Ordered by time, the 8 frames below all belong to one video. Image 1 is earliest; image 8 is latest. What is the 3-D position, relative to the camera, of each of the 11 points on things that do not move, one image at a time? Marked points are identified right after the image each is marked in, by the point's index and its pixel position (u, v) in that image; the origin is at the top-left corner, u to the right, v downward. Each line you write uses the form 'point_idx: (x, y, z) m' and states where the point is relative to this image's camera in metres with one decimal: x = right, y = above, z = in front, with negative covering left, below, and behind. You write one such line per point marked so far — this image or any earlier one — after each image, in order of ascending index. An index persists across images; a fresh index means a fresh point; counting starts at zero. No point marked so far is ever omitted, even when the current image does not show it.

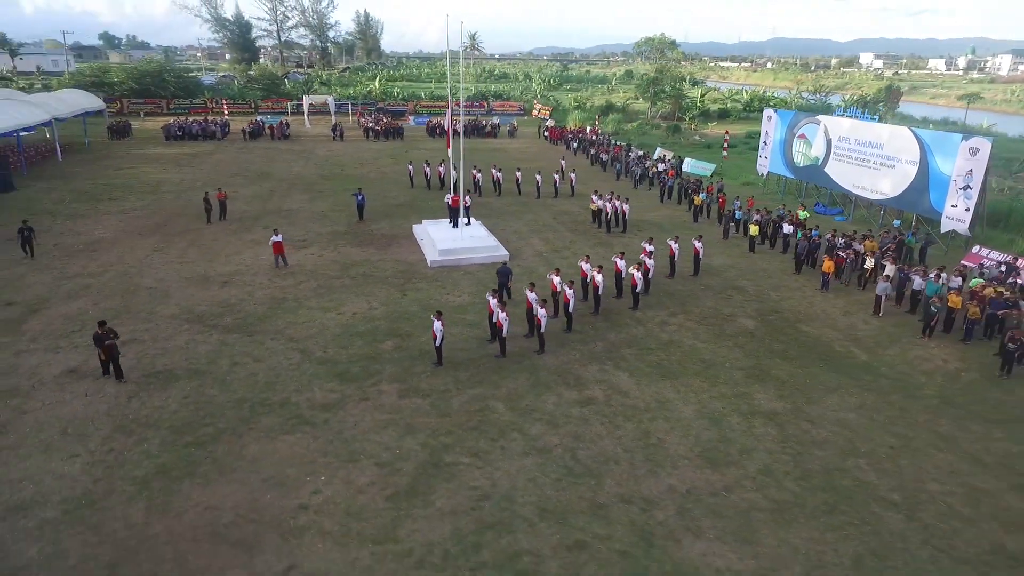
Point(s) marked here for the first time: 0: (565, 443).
0: (+0.8, -2.5, +9.9) m
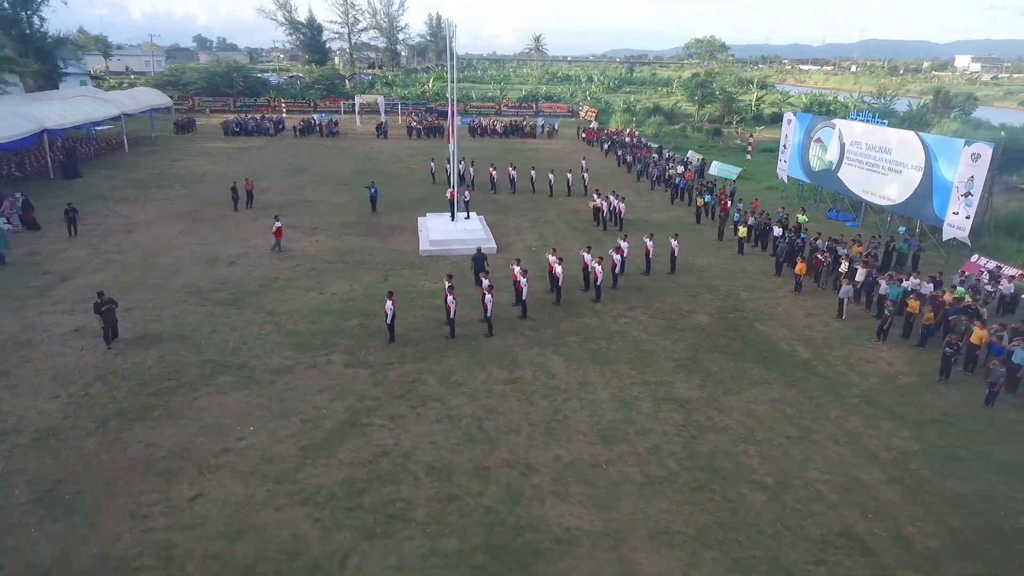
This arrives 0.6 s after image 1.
0: (-0.6, -2.2, +10.8) m
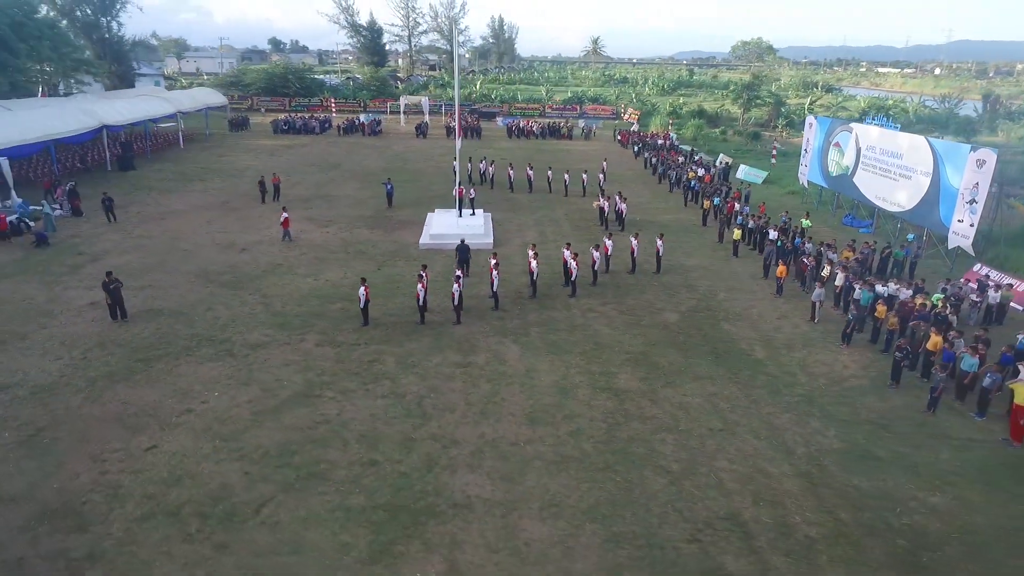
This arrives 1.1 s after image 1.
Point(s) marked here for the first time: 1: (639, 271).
0: (-1.7, -2.0, +11.6) m
1: (+3.8, +0.5, +18.4) m
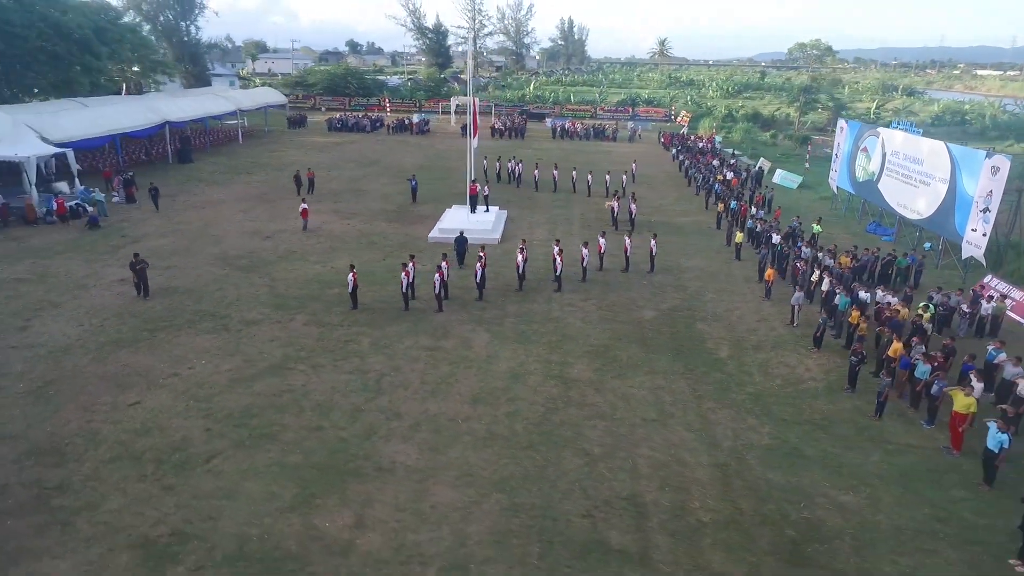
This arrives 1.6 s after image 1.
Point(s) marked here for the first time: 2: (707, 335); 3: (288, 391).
0: (-2.6, -1.7, +12.5) m
1: (+3.7, +0.6, +18.7) m
2: (+4.6, -1.1, +14.4) m
3: (-4.2, -2.0, +11.6) m
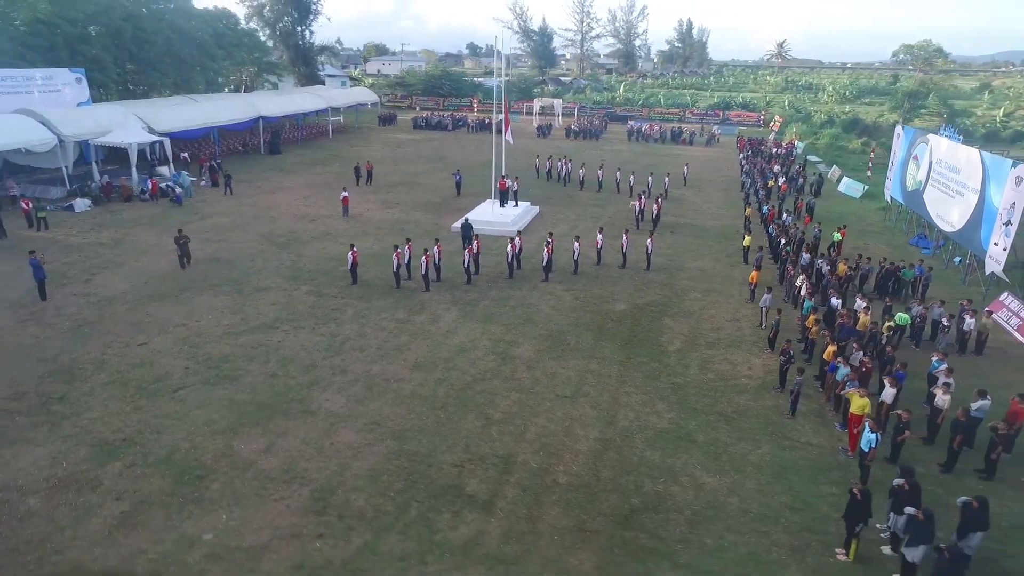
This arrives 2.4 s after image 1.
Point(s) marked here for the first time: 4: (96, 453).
0: (-3.7, -1.1, +14.1) m
1: (+3.7, +0.7, +19.1) m
2: (+3.7, -1.0, +14.8) m
3: (-5.5, -1.3, +13.5) m
4: (-6.6, -2.6, +9.7) m
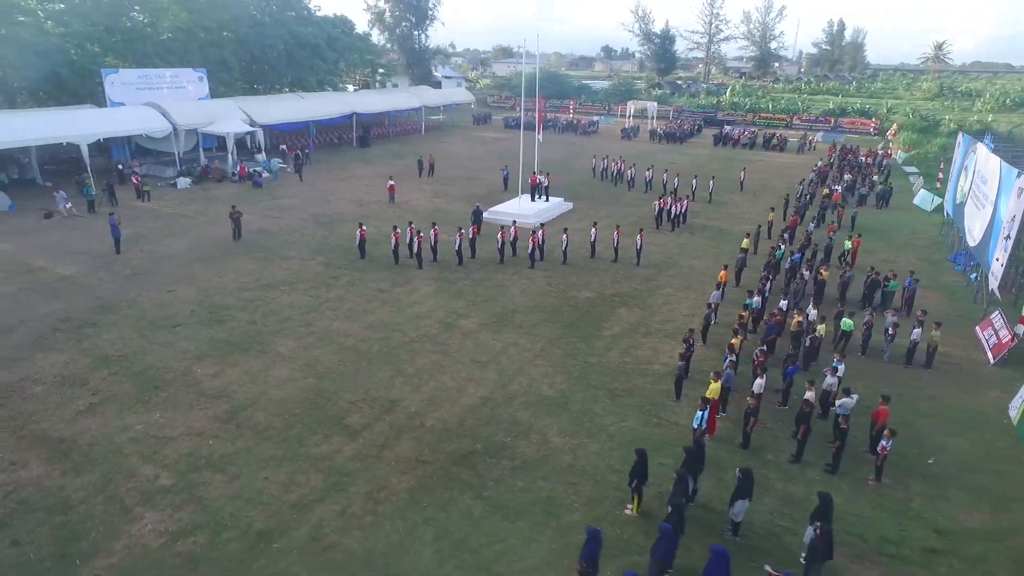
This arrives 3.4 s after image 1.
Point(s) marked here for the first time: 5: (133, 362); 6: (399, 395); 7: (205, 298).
0: (-4.8, -0.3, +16.4) m
1: (+3.5, +0.9, +19.9) m
2: (+2.6, -0.8, +15.6) m
3: (-6.6, -0.3, +16.1) m
4: (-8.6, -1.5, +12.6) m
5: (-7.8, -1.5, +12.7) m
6: (-2.1, -2.0, +11.7) m
7: (-8.1, -0.3, +16.1) m
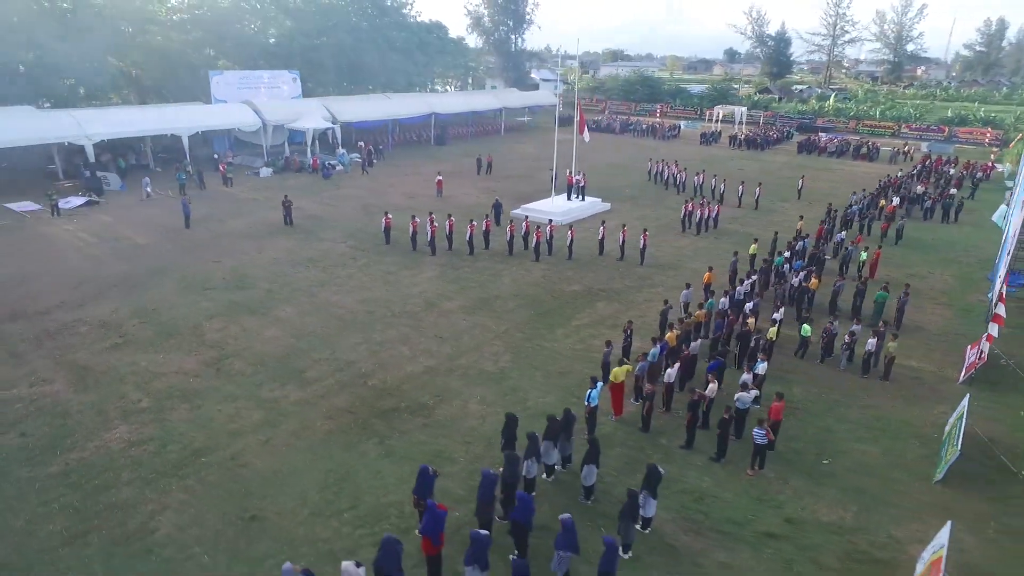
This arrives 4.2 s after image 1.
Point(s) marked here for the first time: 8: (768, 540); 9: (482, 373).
0: (-5.0, +0.4, +18.4) m
1: (+3.8, +1.0, +20.4) m
2: (+2.1, -0.6, +16.3) m
3: (-6.9, +0.4, +18.4) m
4: (-9.5, -0.6, +15.3) m
5: (-8.7, -0.7, +15.2) m
6: (-3.3, -1.5, +13.3) m
7: (-8.3, +0.6, +18.7) m
8: (+3.5, -3.5, +8.5) m
9: (-0.6, -1.8, +12.8) m
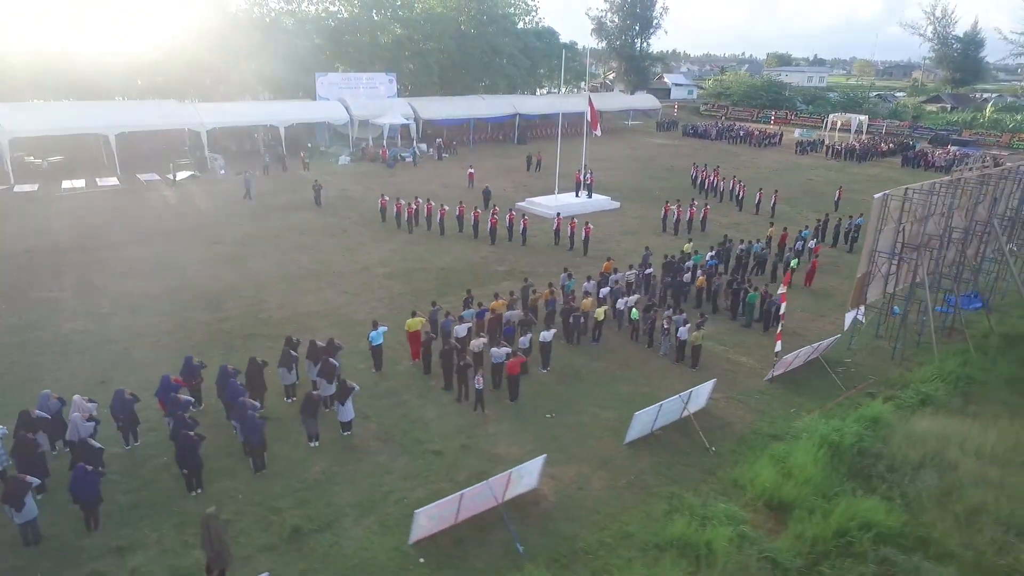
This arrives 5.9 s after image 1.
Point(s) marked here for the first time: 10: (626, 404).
0: (-6.8, +1.6, +22.1) m
1: (+2.3, +1.4, +21.8) m
2: (-0.5, +0.1, +18.3) m
3: (-8.6, +1.9, +22.6) m
4: (-11.9, +1.1, +20.2) m
5: (-11.2, +1.0, +20.0) m
6: (-6.6, -0.3, +16.8) m
7: (-9.9, +2.1, +23.2) m
8: (-1.4, -2.8, +10.4) m
9: (-4.1, -0.9, +15.6) m
10: (+2.3, -2.3, +12.1) m
